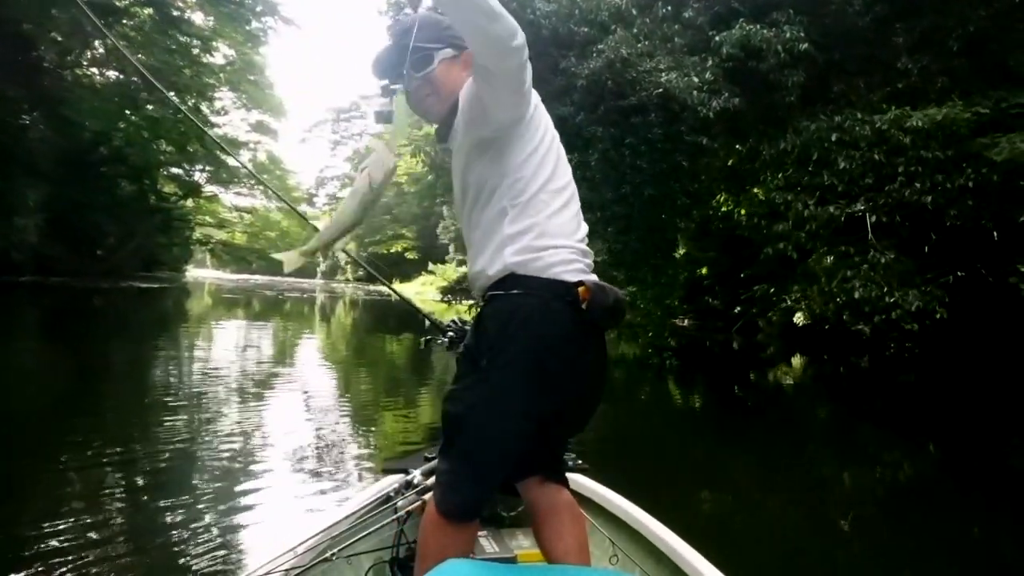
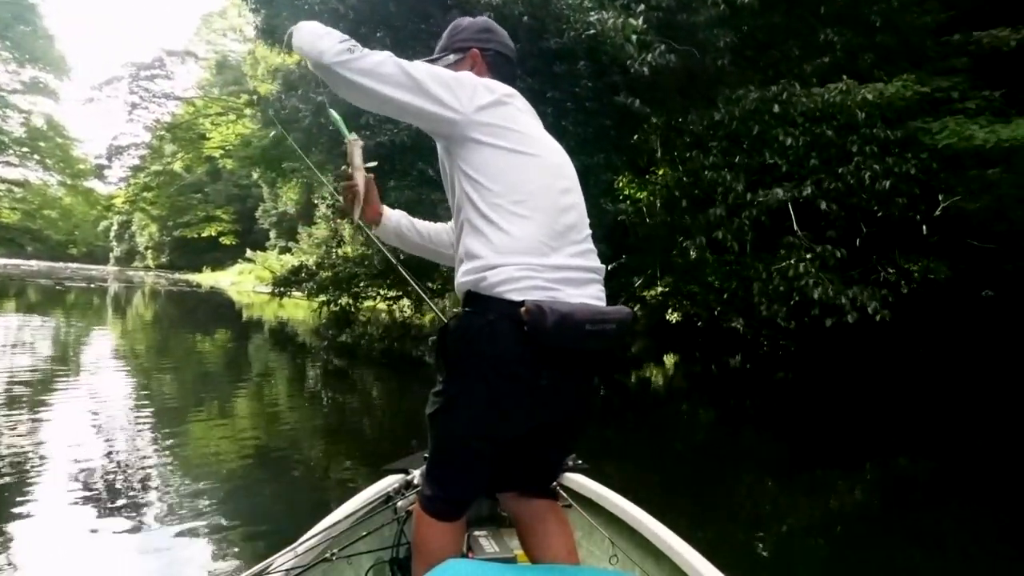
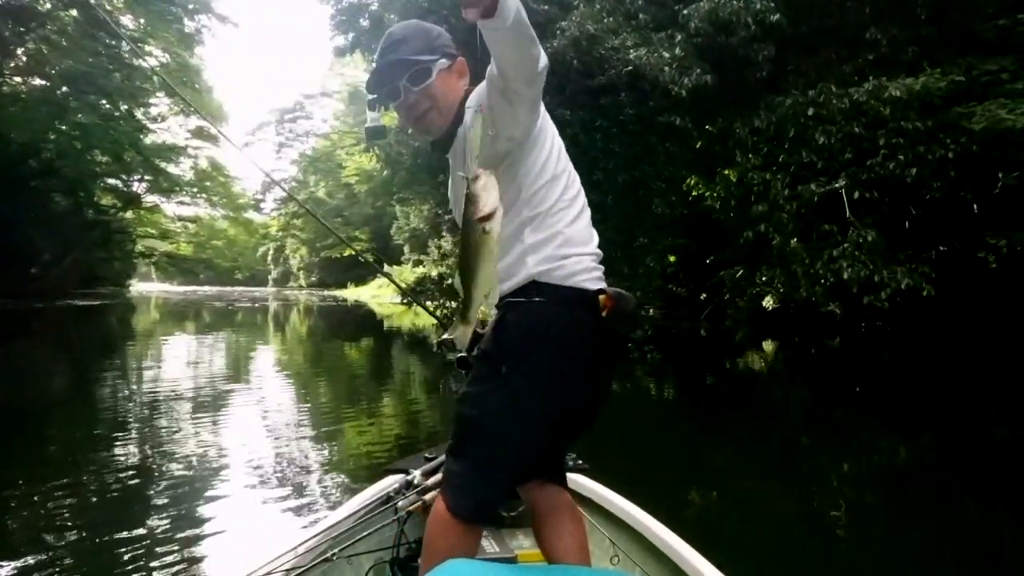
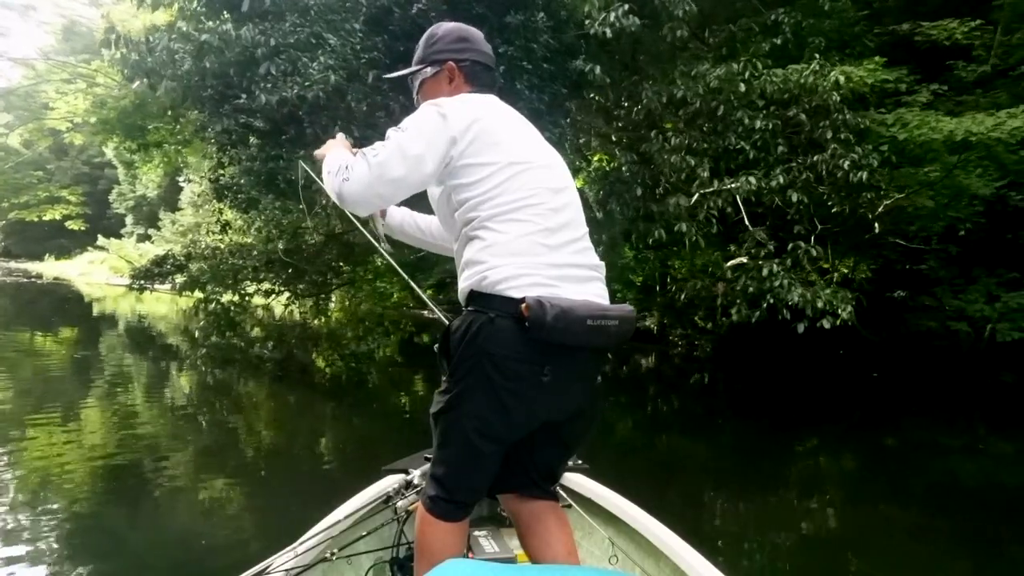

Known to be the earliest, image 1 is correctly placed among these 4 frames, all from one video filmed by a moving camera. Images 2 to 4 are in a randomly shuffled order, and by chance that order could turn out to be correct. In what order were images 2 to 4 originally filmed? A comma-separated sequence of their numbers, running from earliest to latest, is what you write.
3, 2, 4
